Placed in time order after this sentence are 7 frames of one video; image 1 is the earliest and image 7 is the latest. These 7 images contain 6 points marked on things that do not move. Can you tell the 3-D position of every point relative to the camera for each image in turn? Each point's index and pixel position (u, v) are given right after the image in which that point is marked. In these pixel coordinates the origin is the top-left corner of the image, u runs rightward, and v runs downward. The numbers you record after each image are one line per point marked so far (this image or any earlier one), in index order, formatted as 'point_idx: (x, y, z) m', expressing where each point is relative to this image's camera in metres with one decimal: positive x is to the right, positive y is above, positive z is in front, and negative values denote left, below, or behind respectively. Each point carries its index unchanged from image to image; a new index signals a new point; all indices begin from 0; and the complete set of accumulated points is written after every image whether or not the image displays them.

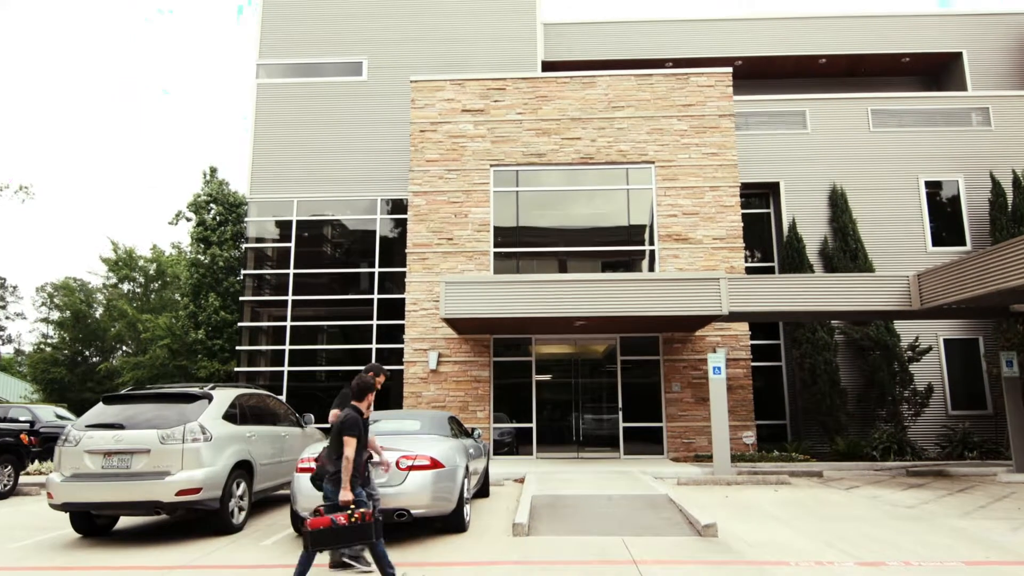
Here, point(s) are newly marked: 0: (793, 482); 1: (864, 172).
0: (+4.6, -3.1, +11.5) m
1: (+8.6, +2.8, +17.5) m
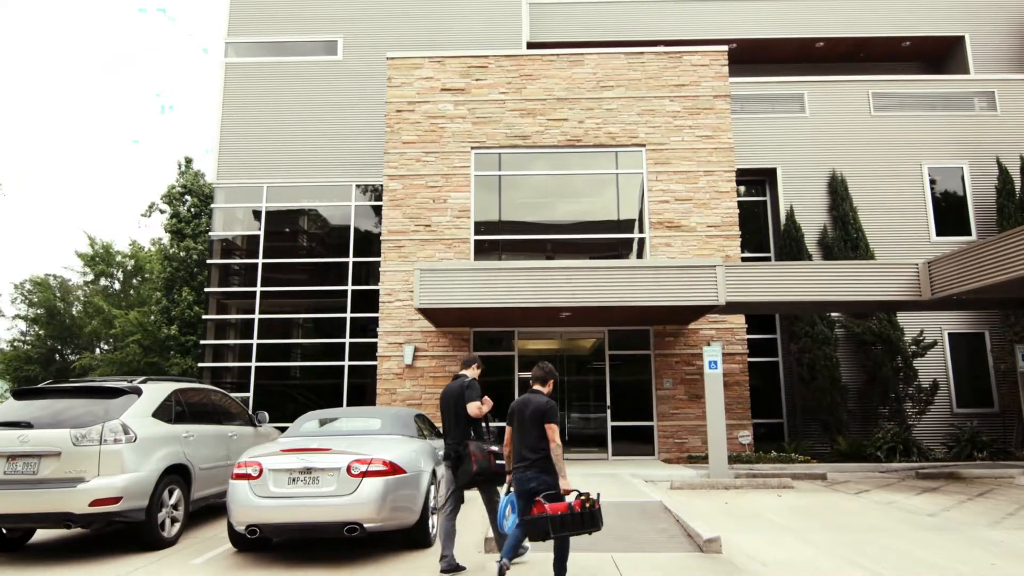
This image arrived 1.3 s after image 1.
0: (+4.2, -2.9, +10.6) m
1: (+8.2, +3.0, +16.6) m
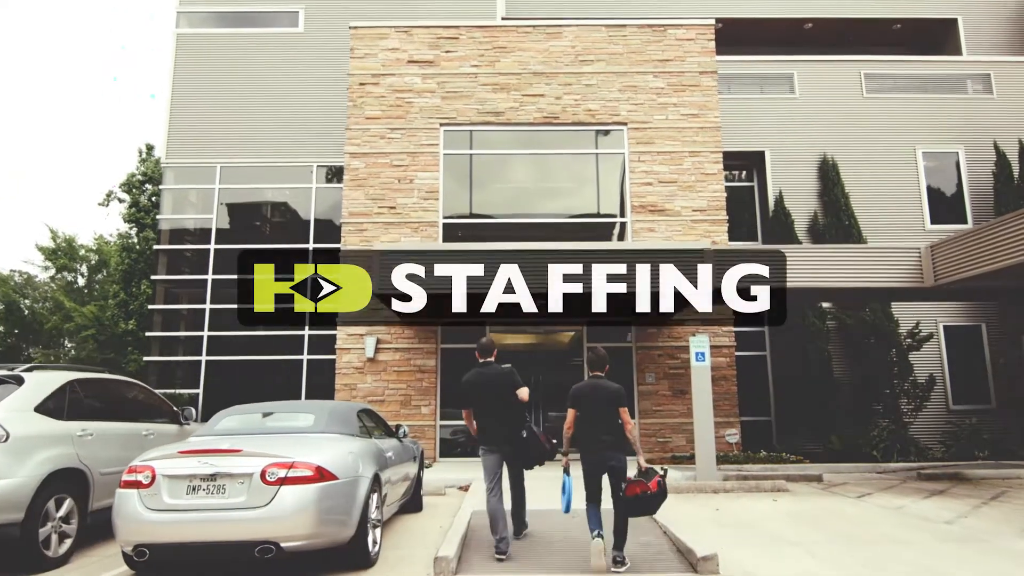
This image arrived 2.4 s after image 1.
0: (+3.8, -2.7, +9.6) m
1: (+7.6, +3.2, +15.8) m
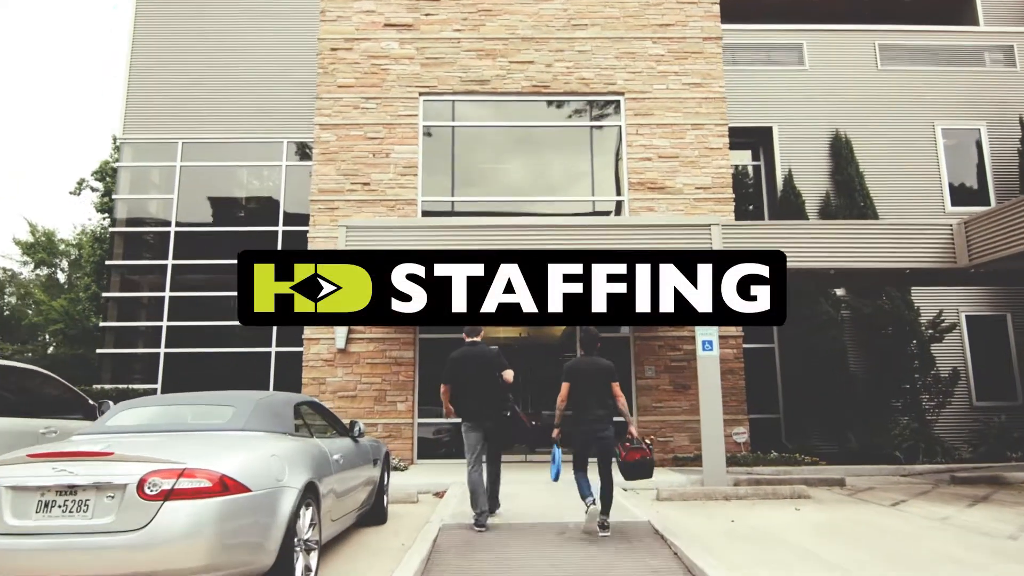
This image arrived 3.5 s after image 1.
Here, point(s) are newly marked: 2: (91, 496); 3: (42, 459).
0: (+3.6, -2.4, +8.4) m
1: (+7.3, +3.5, +14.6) m
2: (-2.1, -1.0, +3.5) m
3: (-2.4, -0.9, +3.6) m
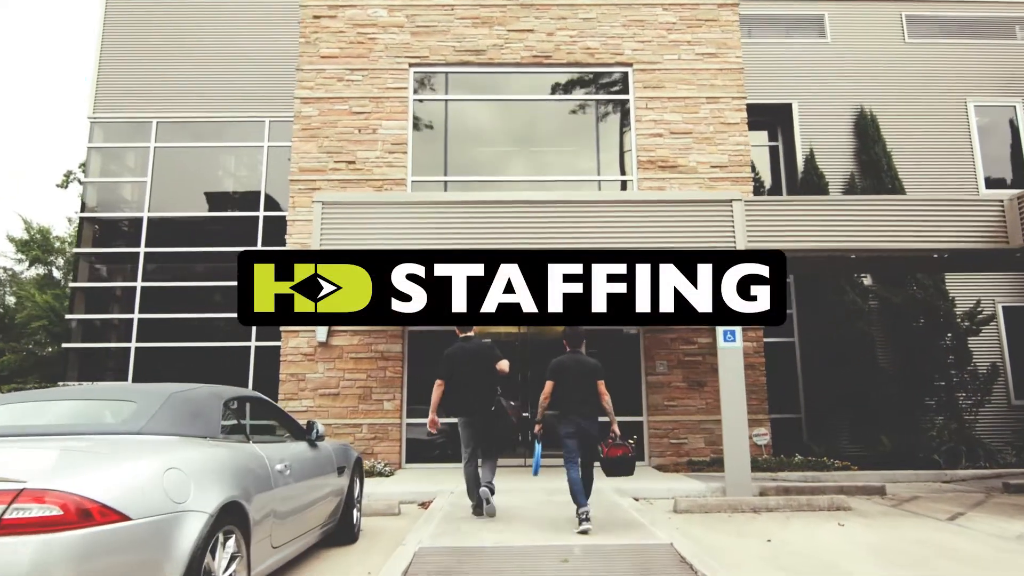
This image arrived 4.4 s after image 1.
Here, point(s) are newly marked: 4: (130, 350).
0: (+3.5, -2.2, +7.4) m
1: (+7.3, +3.7, +13.5) m
2: (-2.1, -0.8, +2.5) m
3: (-2.4, -0.7, +2.6) m
4: (-7.0, -1.1, +13.1) m
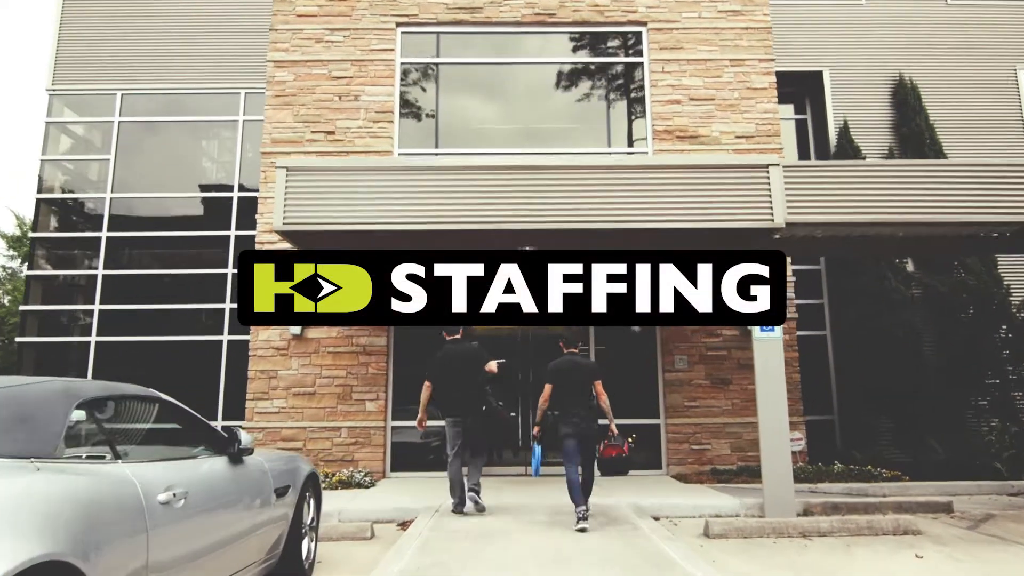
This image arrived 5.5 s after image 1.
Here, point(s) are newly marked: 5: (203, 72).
0: (+3.5, -2.0, +6.1) m
1: (+7.3, +3.9, +12.2) m
2: (-2.2, -0.6, +1.2) m
3: (-2.5, -0.5, +1.3) m
4: (-7.0, -0.9, +11.9) m
5: (-5.4, +3.8, +12.8) m
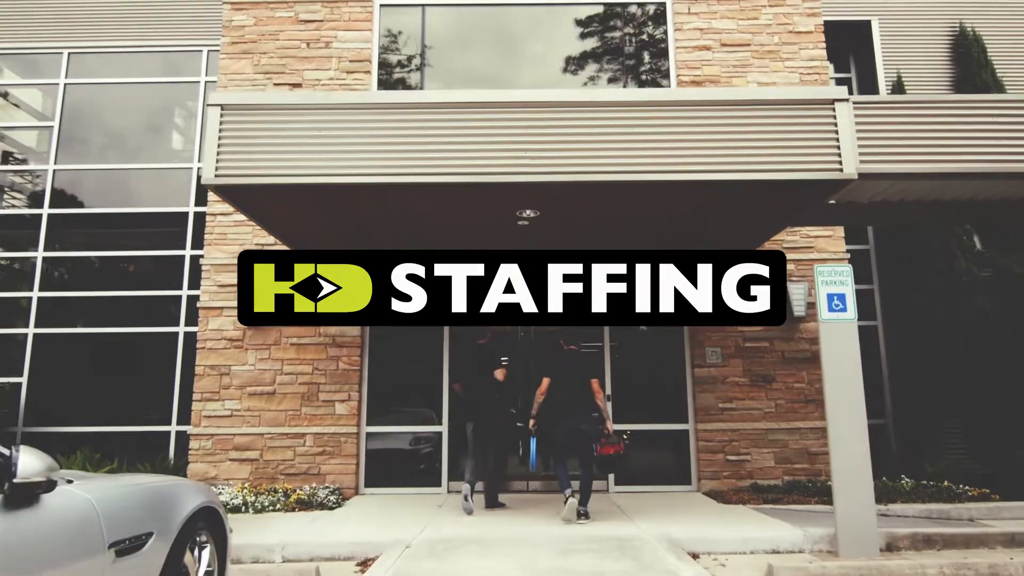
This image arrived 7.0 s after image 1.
0: (+3.5, -1.8, +4.5) m
1: (+7.3, +4.1, +10.6) m
2: (-2.3, -0.4, -0.3) m
3: (-2.6, -0.2, -0.2) m
4: (-7.0, -0.7, +10.4) m
5: (-5.4, +4.1, +11.2) m
